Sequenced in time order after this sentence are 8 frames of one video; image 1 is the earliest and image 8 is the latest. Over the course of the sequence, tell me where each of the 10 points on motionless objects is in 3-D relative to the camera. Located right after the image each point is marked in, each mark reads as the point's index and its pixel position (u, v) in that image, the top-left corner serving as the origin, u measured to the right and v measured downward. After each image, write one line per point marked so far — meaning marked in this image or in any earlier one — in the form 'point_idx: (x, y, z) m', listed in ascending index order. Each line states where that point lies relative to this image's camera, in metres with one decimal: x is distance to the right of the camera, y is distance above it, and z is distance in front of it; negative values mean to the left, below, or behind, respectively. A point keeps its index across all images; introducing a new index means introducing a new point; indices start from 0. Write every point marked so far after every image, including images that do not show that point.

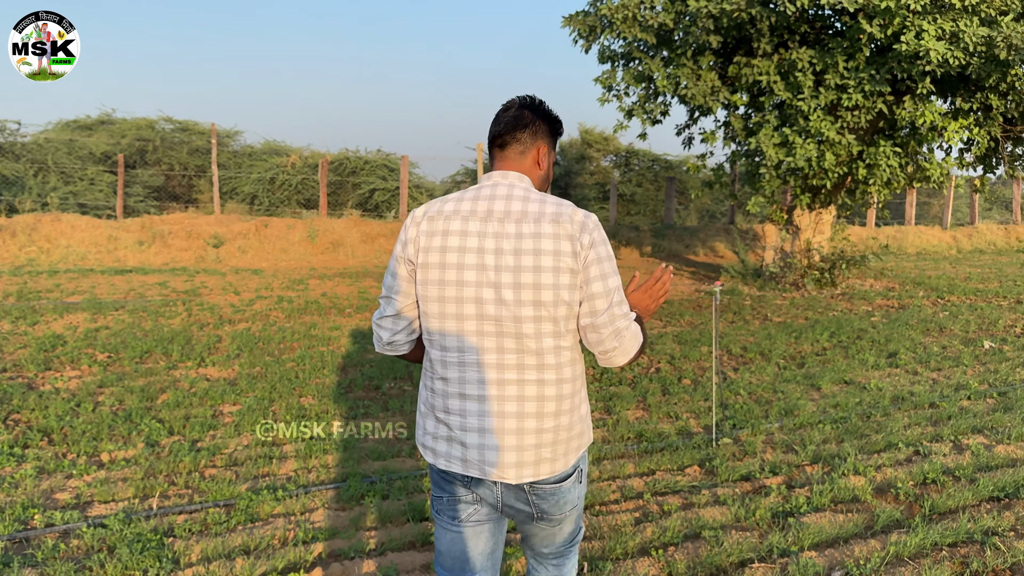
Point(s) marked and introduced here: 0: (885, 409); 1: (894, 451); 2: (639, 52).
0: (+2.4, -0.7, +5.4) m
1: (+2.0, -0.8, +4.4) m
2: (+1.7, +3.2, +11.5) m
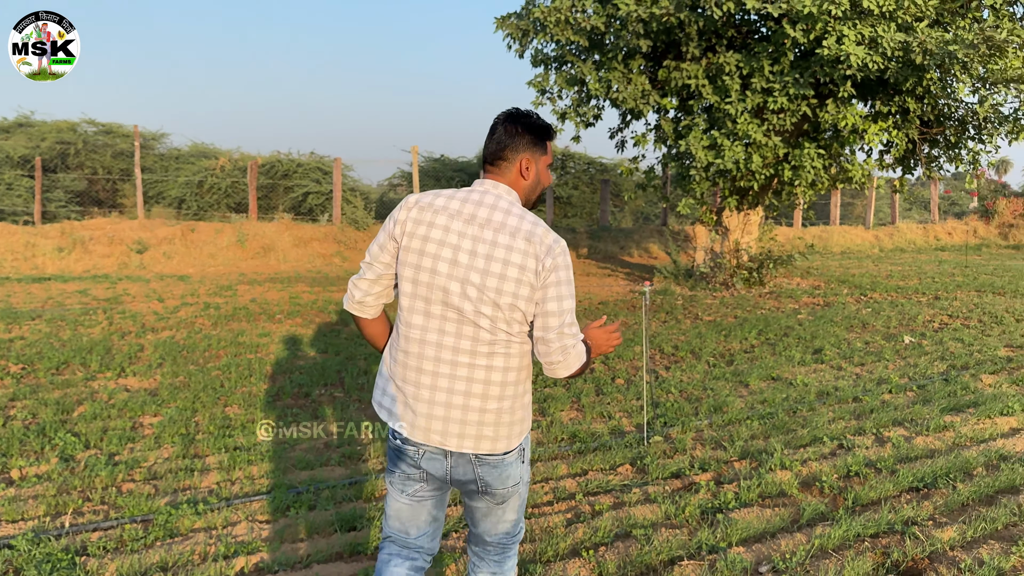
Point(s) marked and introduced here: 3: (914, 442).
0: (+2.0, -0.8, +5.5) m
1: (+1.6, -0.8, +4.5) m
2: (+0.8, +3.2, +11.6) m
3: (+2.2, -0.8, +4.6) m
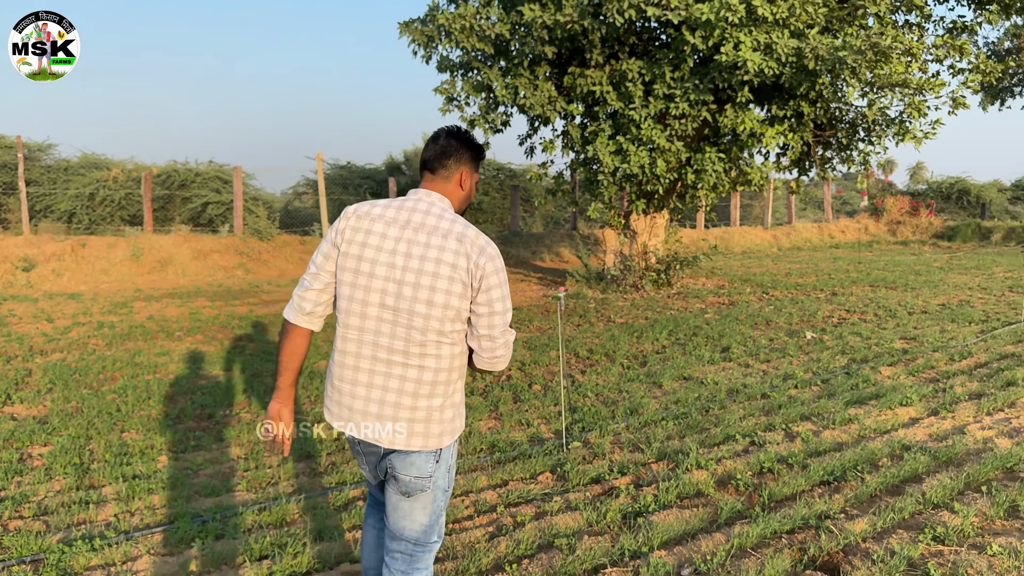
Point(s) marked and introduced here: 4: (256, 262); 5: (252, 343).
0: (+1.4, -0.8, +5.6) m
1: (+1.2, -0.8, +4.6) m
2: (-0.5, +3.1, +11.5) m
3: (+1.7, -0.8, +4.8) m
4: (-4.6, +0.5, +15.0) m
5: (-2.6, -0.5, +8.4) m
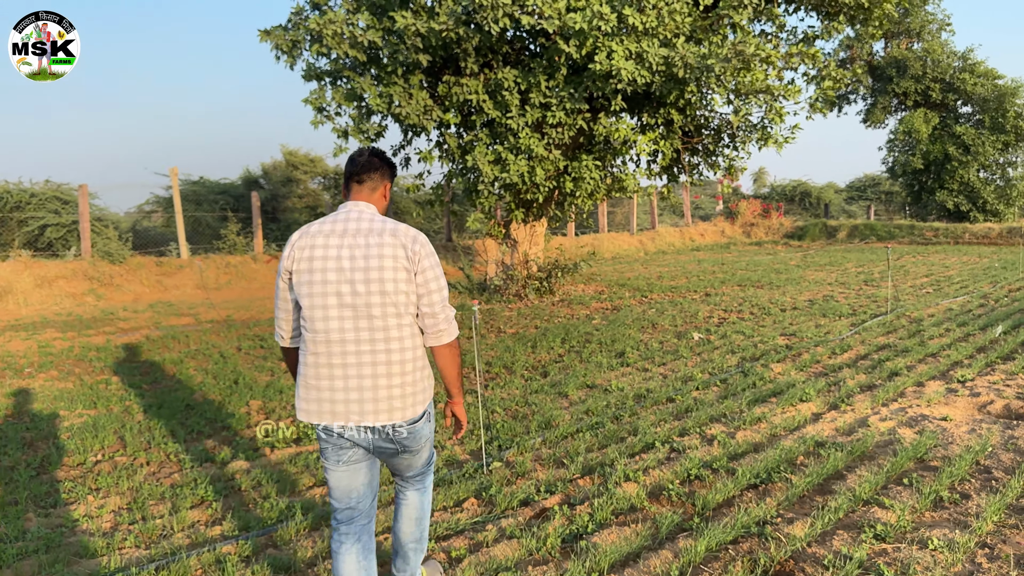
0: (+0.8, -0.8, +5.6) m
1: (+0.8, -0.9, +4.5) m
2: (-2.2, +2.9, +11.1) m
3: (+1.3, -0.8, +4.8) m
4: (-6.6, 0.0, +13.9) m
5: (-3.6, -0.8, +7.7) m
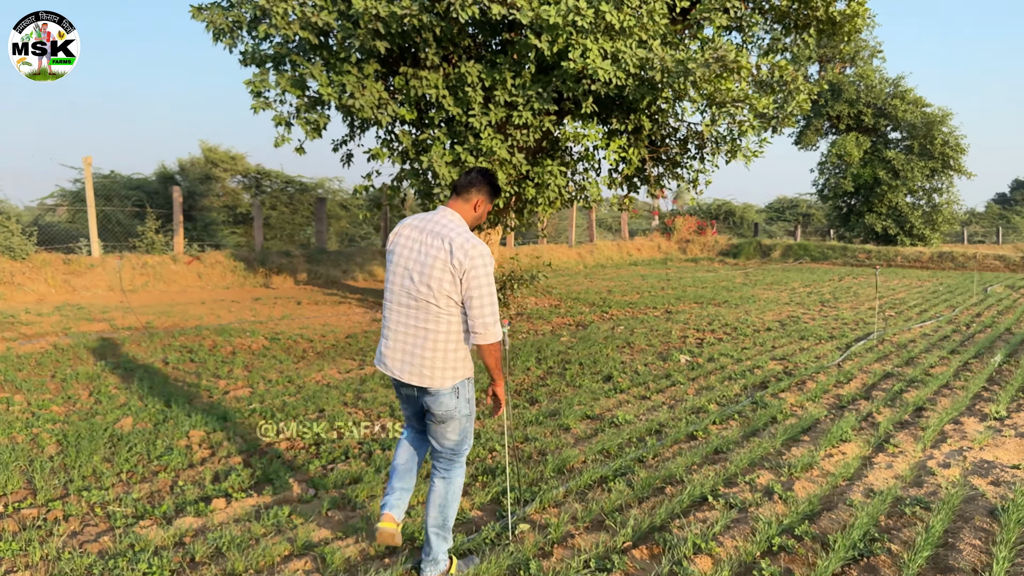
0: (+0.8, -0.9, +4.8) m
1: (+0.9, -1.0, +3.7) m
2: (-2.6, +2.8, +10.1) m
3: (+1.3, -1.0, +4.0) m
4: (-7.4, 0.0, +12.4) m
5: (-3.8, -0.8, +6.5) m
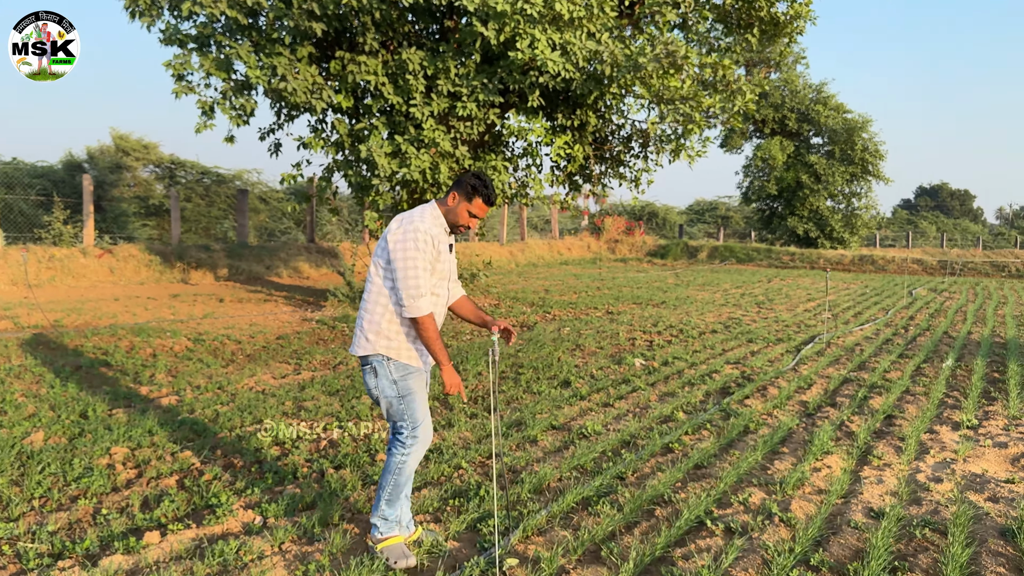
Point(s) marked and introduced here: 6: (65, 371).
0: (+0.6, -0.9, +4.4) m
1: (+0.8, -1.0, +3.4) m
2: (-3.2, +2.8, +9.4) m
3: (+1.2, -1.0, +3.7) m
4: (-8.2, +0.1, +11.3) m
5: (-4.1, -0.8, +5.7) m
6: (-3.6, -0.7, +6.9) m
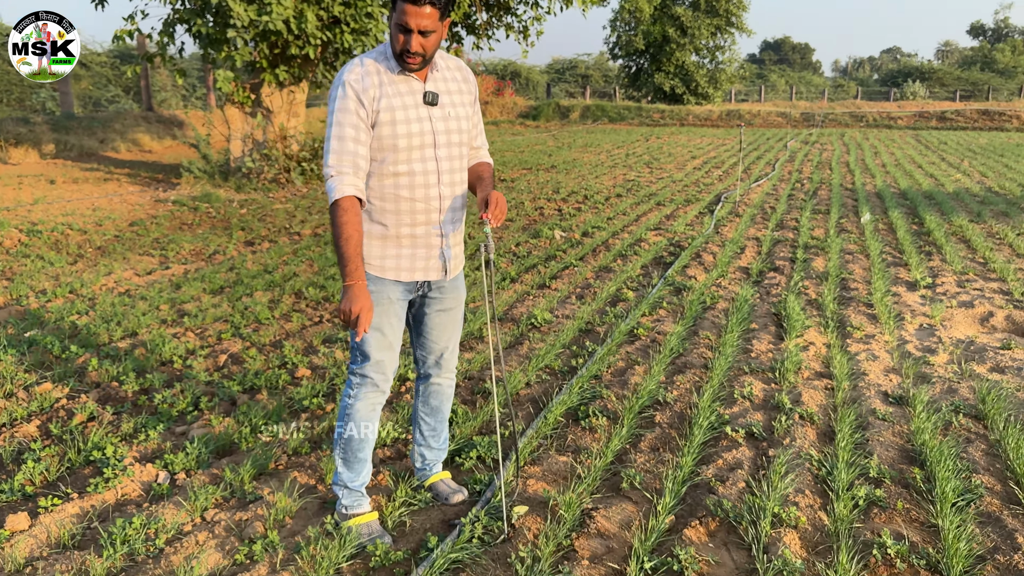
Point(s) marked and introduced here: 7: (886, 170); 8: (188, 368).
0: (+0.4, -0.3, +3.8) m
1: (+0.7, -0.5, +2.9) m
2: (-4.3, +3.9, +7.5) m
3: (+1.1, -0.4, +3.3) m
4: (-9.5, +1.2, +8.9) m
5: (-4.5, -0.3, +4.3) m
6: (-4.2, 0.0, +5.5) m
7: (+5.4, +1.7, +12.2) m
8: (-1.4, -0.4, +3.8) m
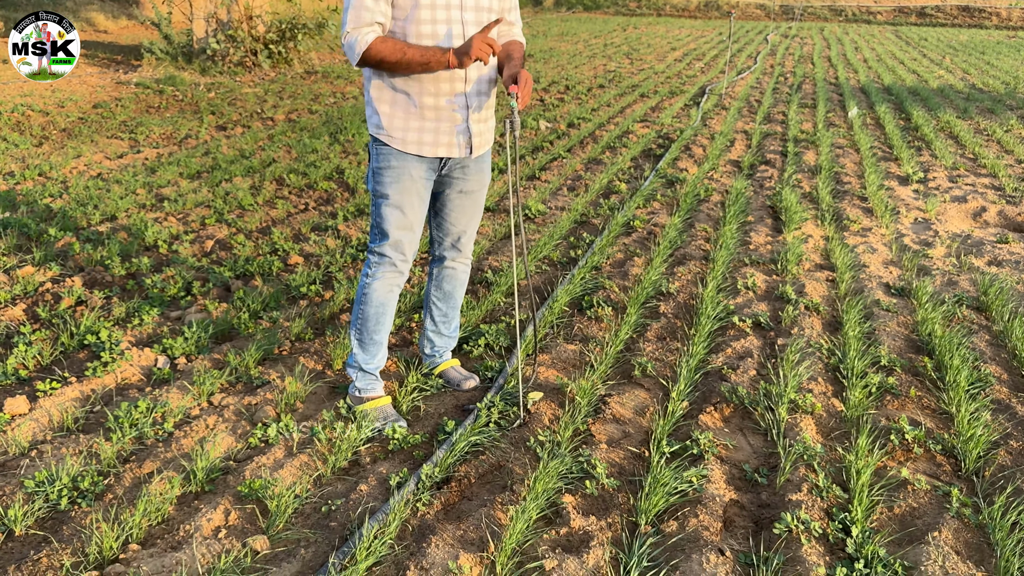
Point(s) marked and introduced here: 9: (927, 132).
0: (+0.4, +0.2, +3.8) m
1: (+0.8, -0.2, +2.8) m
2: (-4.4, +4.8, +6.7) m
3: (+1.1, 0.0, +3.2) m
4: (-9.6, +2.4, +8.2) m
5: (-4.5, +0.3, +4.0) m
6: (-4.3, +0.8, +5.2) m
7: (+5.1, +3.1, +12.0) m
8: (-1.5, +0.2, +3.7) m
9: (+3.1, +1.2, +6.4) m
